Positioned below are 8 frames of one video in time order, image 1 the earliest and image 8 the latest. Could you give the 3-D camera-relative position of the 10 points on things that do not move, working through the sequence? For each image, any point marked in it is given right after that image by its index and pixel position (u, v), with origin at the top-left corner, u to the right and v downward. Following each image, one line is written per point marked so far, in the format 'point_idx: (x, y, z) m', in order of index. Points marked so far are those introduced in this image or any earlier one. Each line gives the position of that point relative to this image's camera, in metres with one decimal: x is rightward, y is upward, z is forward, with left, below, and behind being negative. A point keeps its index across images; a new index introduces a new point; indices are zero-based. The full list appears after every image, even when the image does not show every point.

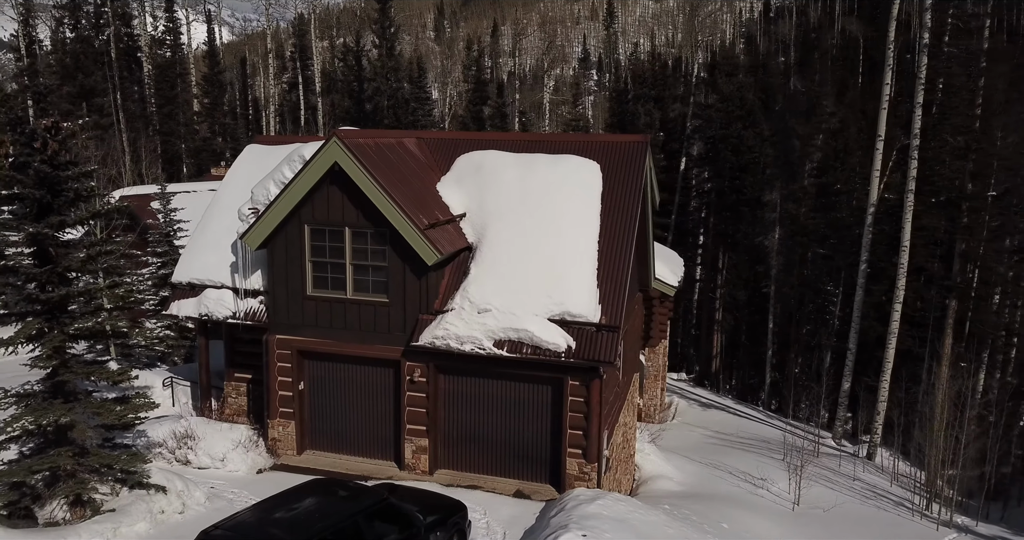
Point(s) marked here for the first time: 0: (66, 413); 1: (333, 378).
0: (-6.0, -1.9, +9.9) m
1: (-3.1, -1.8, +12.8) m
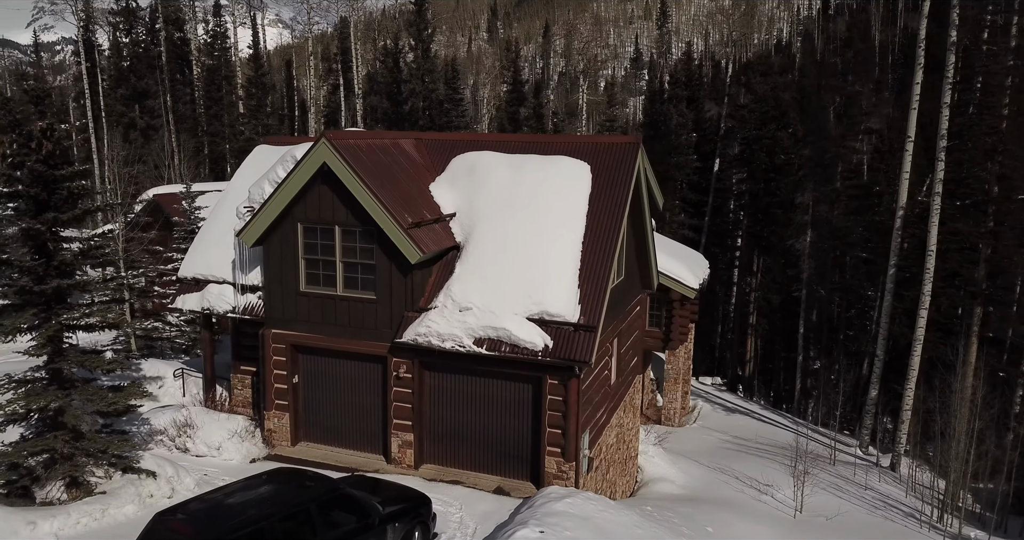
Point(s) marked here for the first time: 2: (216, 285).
0: (-6.4, -1.8, +10.5) m
1: (-3.3, -1.8, +13.1) m
2: (-5.5, -0.3, +13.9) m
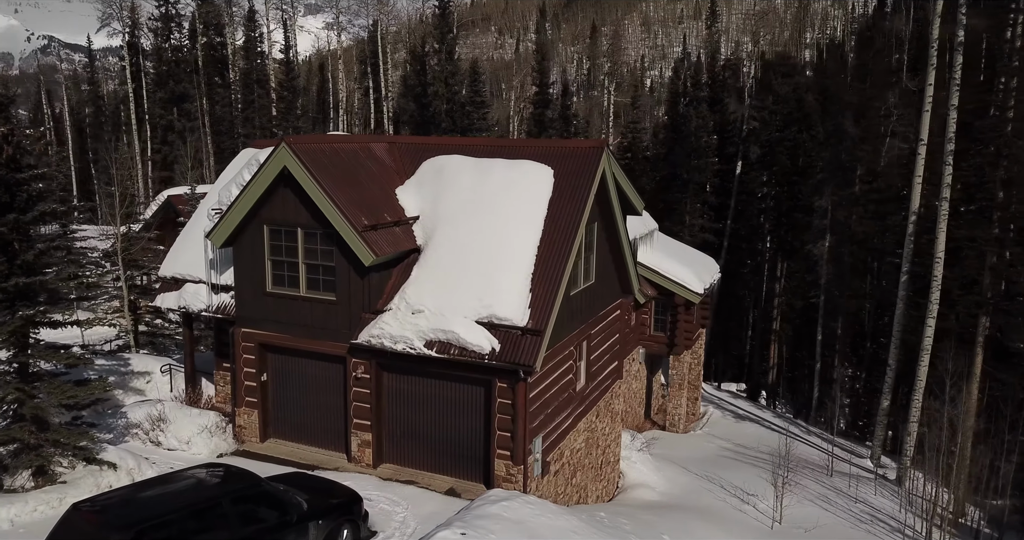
0: (-7.2, -1.8, +11.0) m
1: (-4.0, -1.8, +13.4) m
2: (-6.1, -0.3, +14.3) m
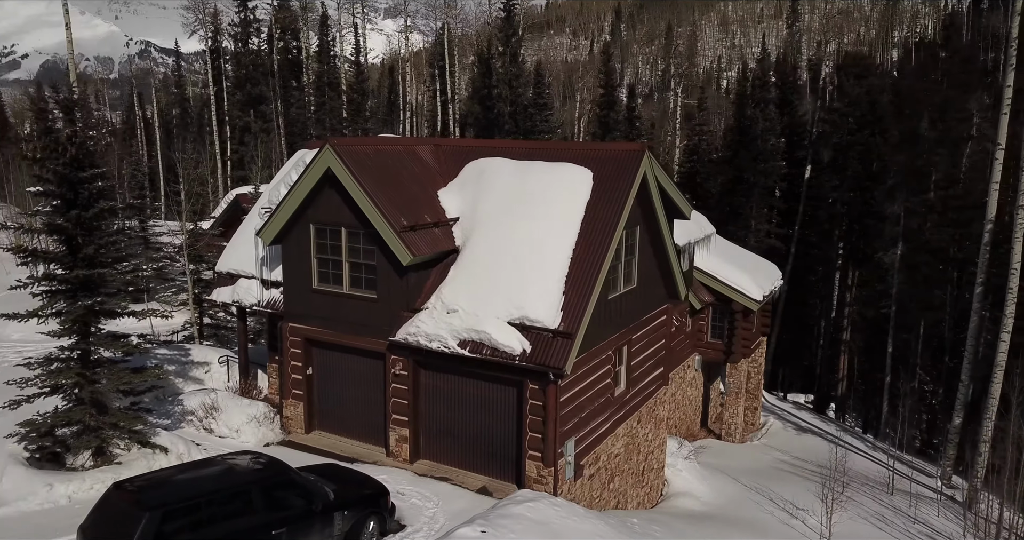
0: (-6.8, -1.7, +11.7) m
1: (-3.3, -1.8, +13.9) m
2: (-5.3, -0.2, +14.9) m
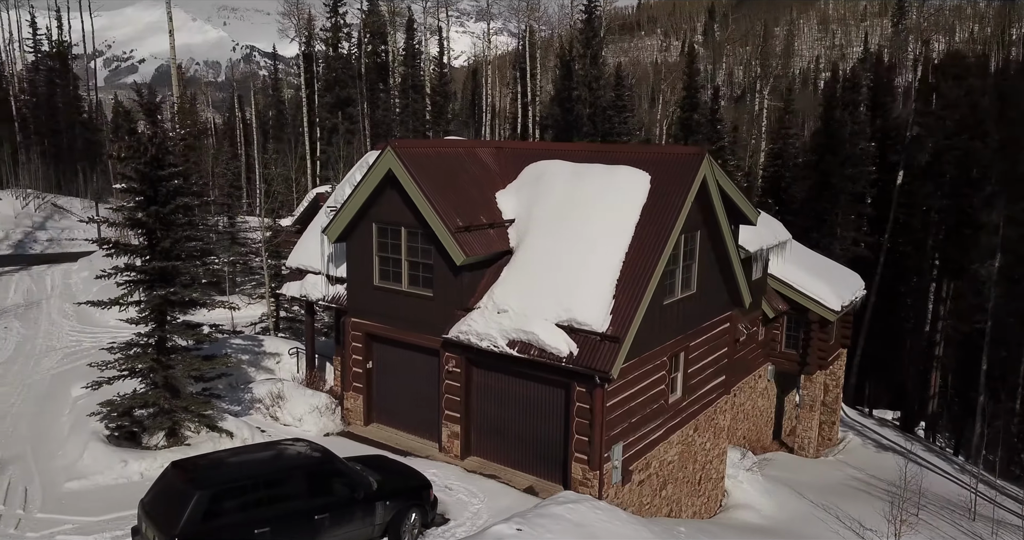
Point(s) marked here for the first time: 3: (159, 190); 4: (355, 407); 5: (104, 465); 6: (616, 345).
0: (-6.0, -1.5, +12.5) m
1: (-2.3, -1.7, +14.3) m
2: (-4.1, -0.1, +15.6) m
3: (-5.8, +1.3, +12.2) m
4: (-3.1, -2.7, +14.7) m
5: (-6.4, -3.0, +11.6) m
6: (+1.6, -1.1, +11.1) m
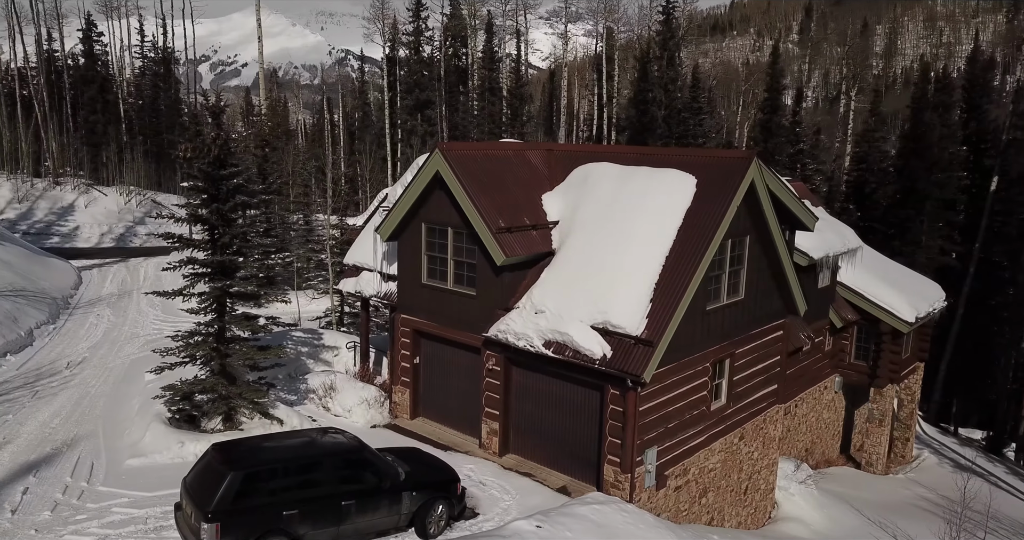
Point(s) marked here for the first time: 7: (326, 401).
0: (-5.3, -1.4, +13.3) m
1: (-1.4, -1.7, +14.6) m
2: (-3.1, 0.0, +16.1) m
3: (-5.1, +1.4, +13.0) m
4: (-2.2, -2.7, +15.1) m
5: (-5.8, -2.9, +12.4) m
6: (+2.0, -1.2, +11.1) m
7: (-3.8, -2.7, +15.3) m
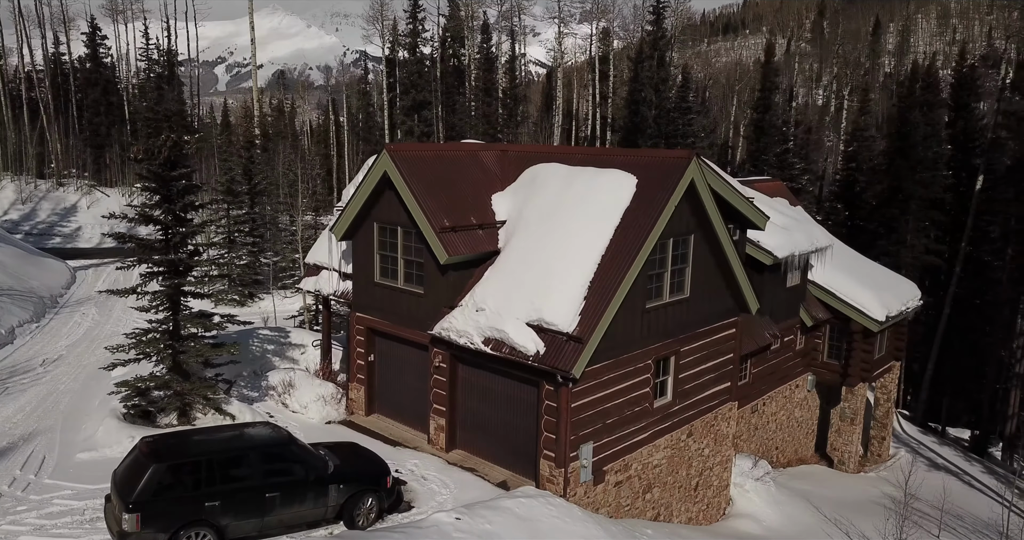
0: (-6.3, -1.4, +13.6) m
1: (-2.4, -1.7, +14.9) m
2: (-4.0, 0.0, +16.4) m
3: (-6.0, +1.4, +13.3) m
4: (-3.2, -2.6, +15.4) m
5: (-6.8, -2.9, +12.8) m
6: (+1.0, -1.1, +11.3) m
7: (-4.8, -2.7, +15.6) m
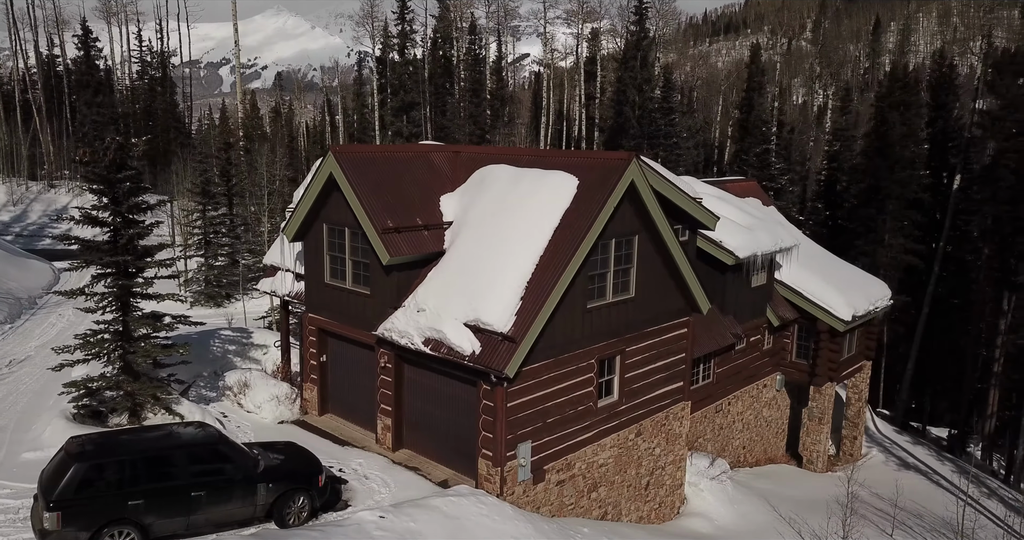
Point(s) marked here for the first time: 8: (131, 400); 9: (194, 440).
0: (-7.3, -1.4, +13.8) m
1: (-3.4, -1.7, +15.0) m
2: (-5.0, -0.1, +16.5) m
3: (-7.0, +1.4, +13.4) m
4: (-4.2, -2.7, +15.5) m
5: (-7.8, -2.9, +12.9) m
6: (0.0, -1.2, +11.4) m
7: (-5.8, -2.7, +15.8) m
8: (-7.1, -2.4, +13.8) m
9: (-4.3, -2.4, +10.3) m
